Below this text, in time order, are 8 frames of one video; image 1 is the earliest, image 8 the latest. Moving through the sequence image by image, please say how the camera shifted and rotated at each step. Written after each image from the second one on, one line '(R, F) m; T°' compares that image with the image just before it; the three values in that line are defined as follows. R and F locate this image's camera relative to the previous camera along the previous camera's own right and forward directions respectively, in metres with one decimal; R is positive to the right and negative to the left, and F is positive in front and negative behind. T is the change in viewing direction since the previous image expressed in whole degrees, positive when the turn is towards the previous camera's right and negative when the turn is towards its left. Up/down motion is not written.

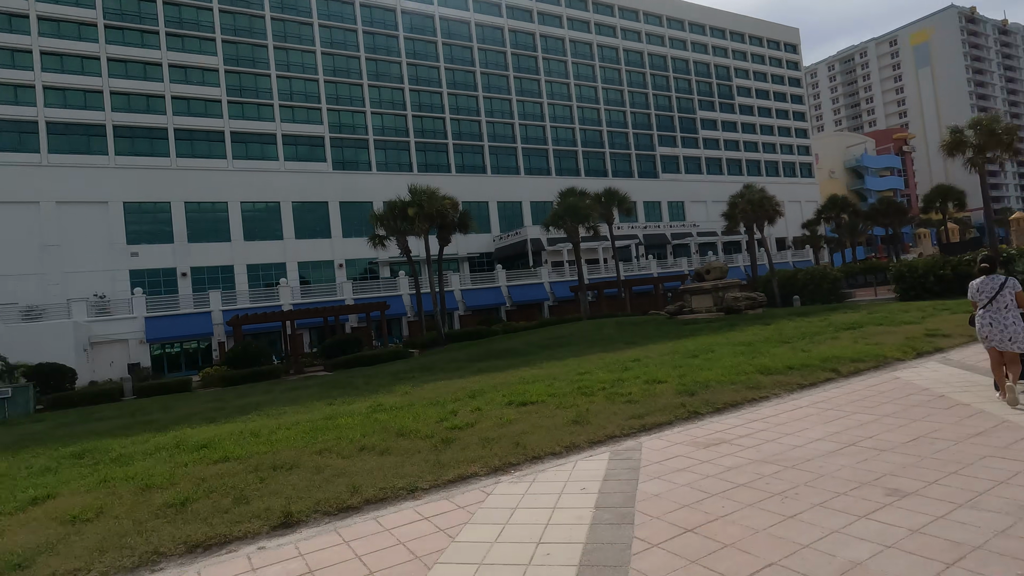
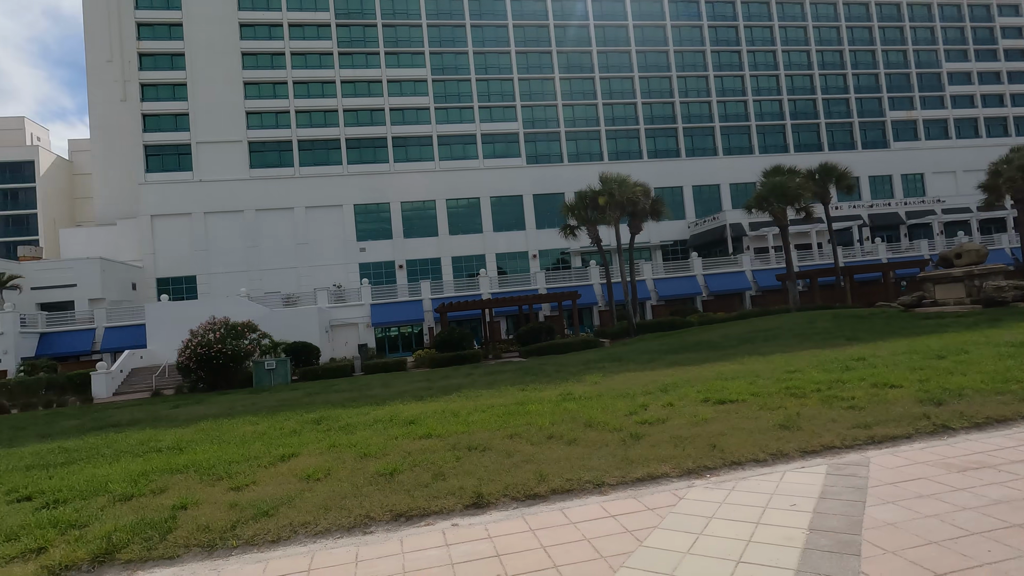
(0.0, +0.2) m; -19°
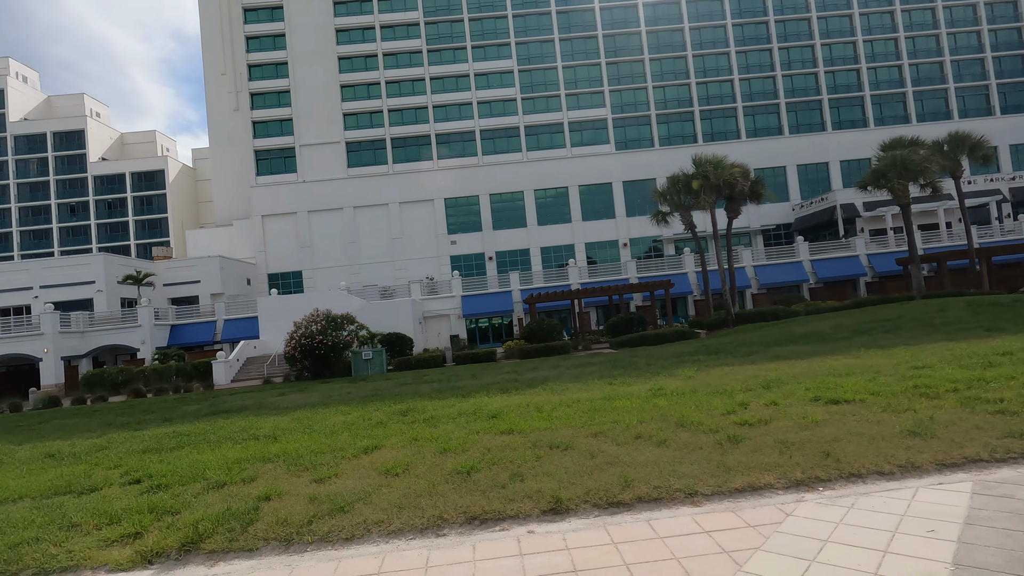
(+0.1, +0.4) m; -9°
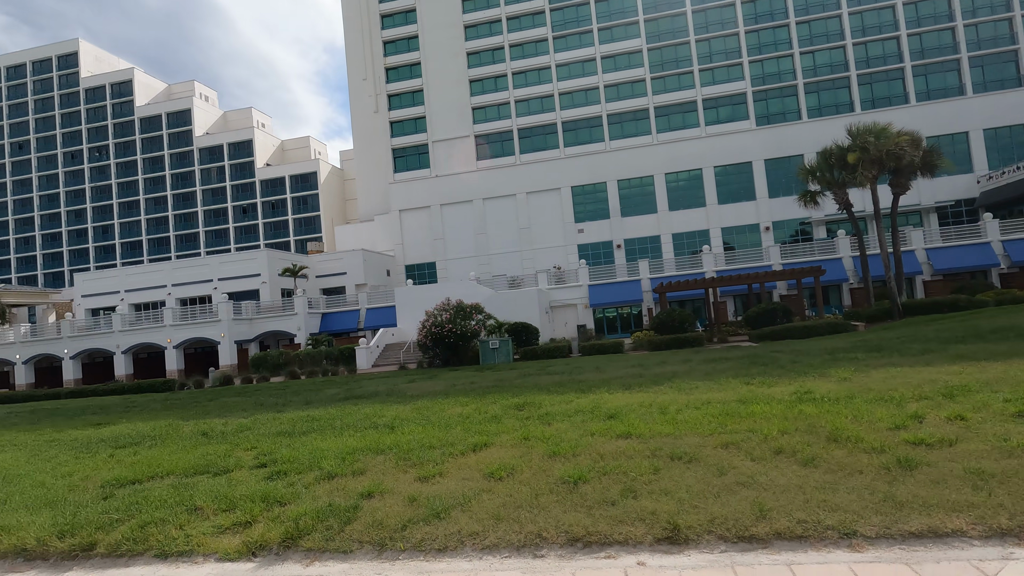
(+0.2, +0.6) m; -13°
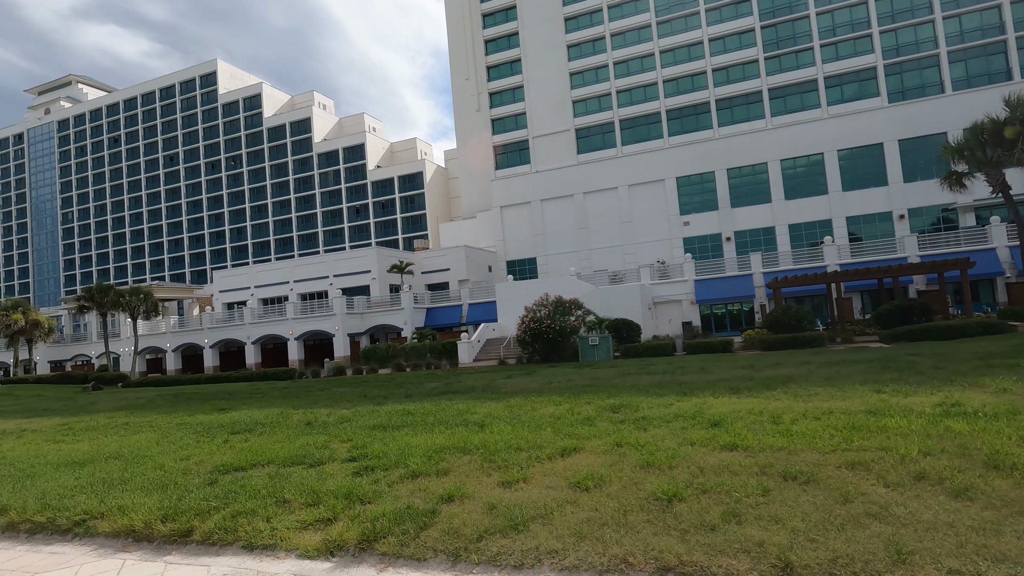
(+0.1, +0.4) m; -10°
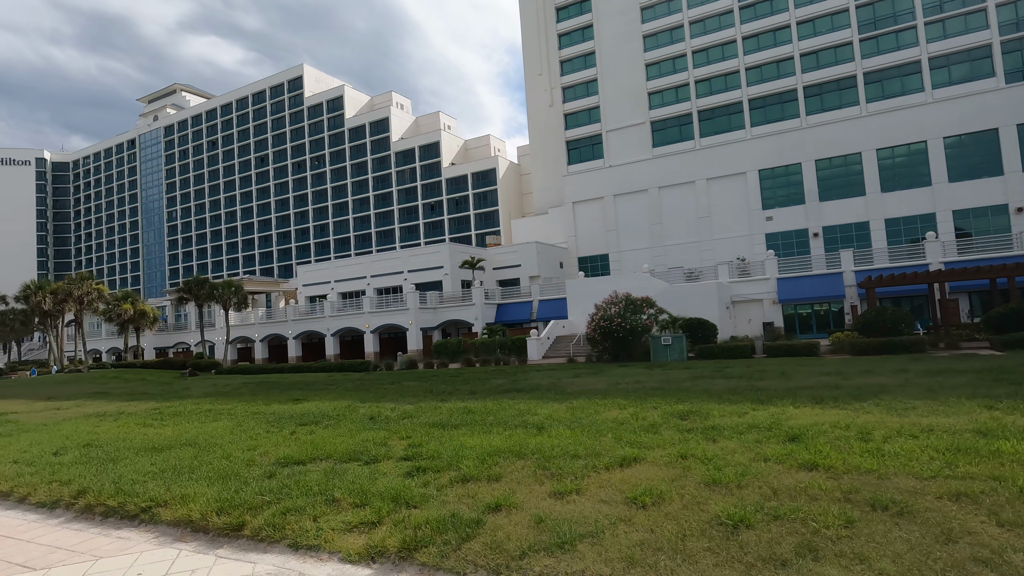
(+0.2, +0.3) m; -7°
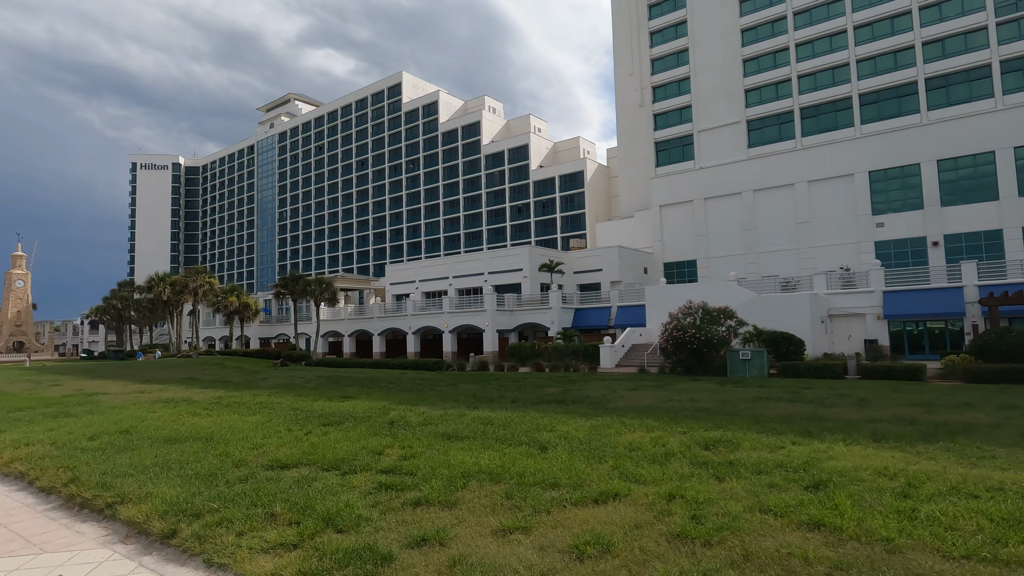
(+1.4, +0.6) m; -9°
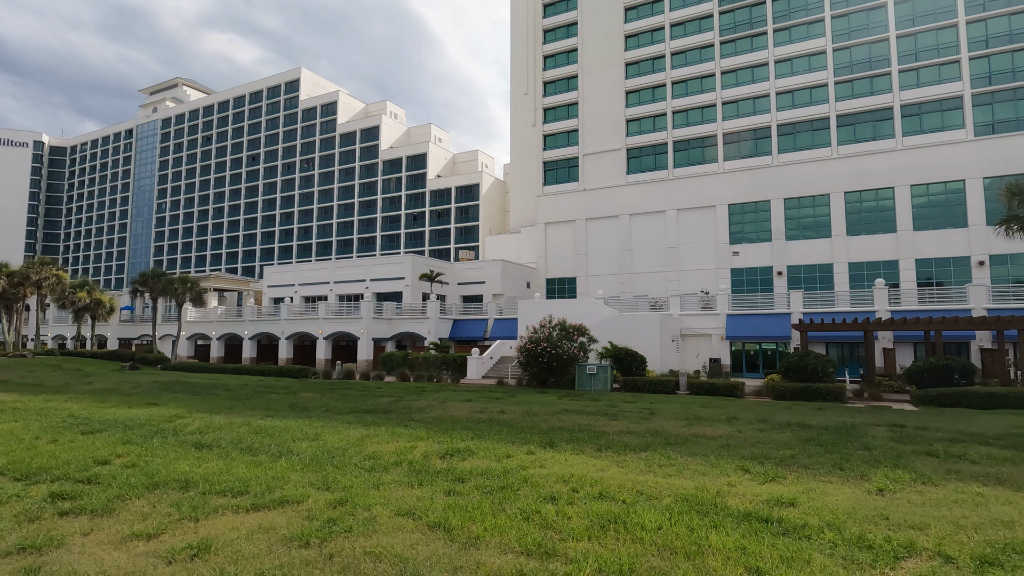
(+2.6, -0.8) m; +9°
